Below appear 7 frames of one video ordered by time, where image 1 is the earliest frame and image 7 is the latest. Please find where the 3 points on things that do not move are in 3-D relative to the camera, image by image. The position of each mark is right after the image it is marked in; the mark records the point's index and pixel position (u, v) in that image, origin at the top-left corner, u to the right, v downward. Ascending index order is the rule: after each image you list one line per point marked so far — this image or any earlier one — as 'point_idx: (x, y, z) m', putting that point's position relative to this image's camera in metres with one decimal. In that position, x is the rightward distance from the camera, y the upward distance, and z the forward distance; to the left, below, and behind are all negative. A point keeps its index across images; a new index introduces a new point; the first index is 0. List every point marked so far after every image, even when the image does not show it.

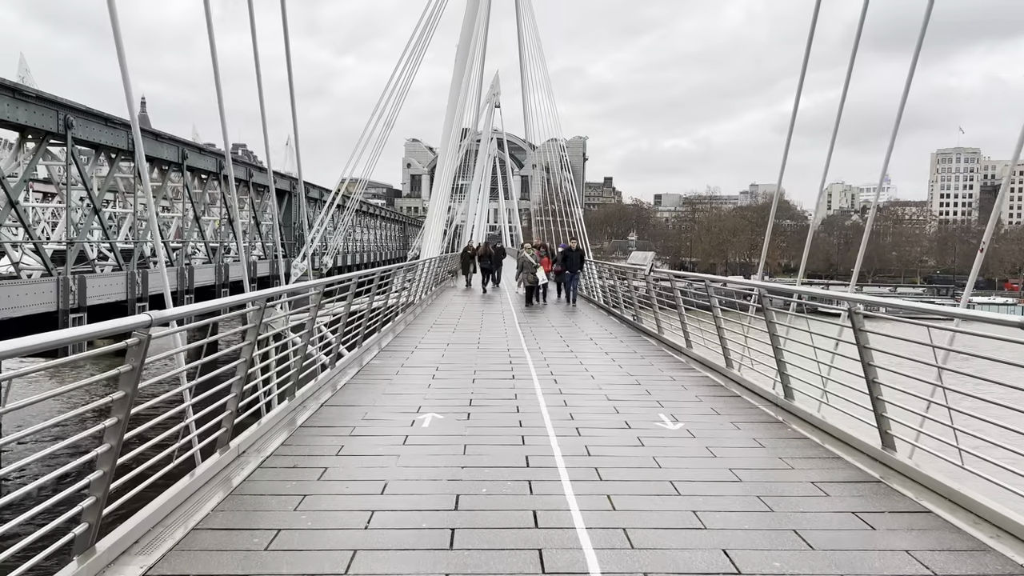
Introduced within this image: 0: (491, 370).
0: (-0.3, -0.9, +8.8) m
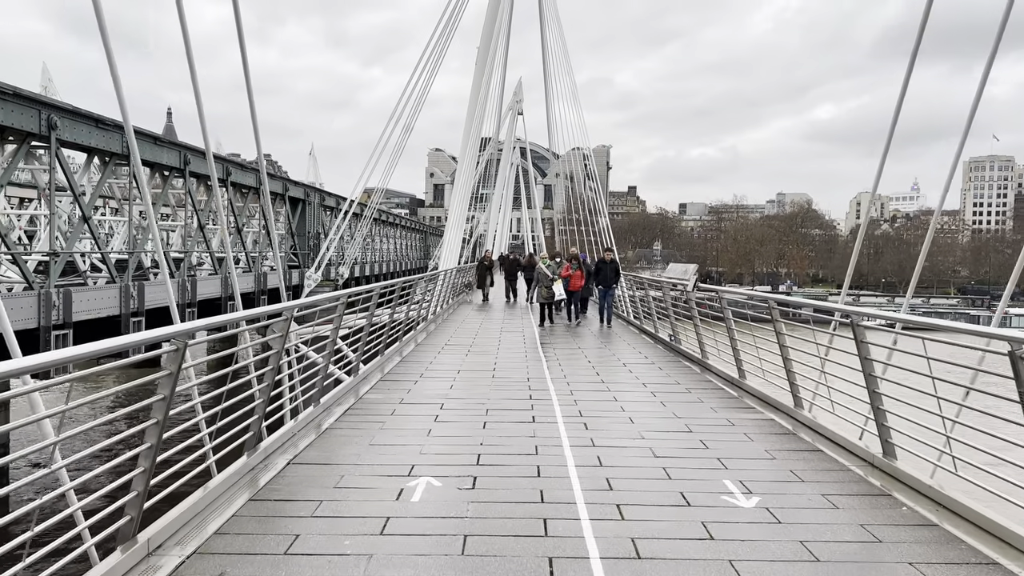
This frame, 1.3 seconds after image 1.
0: (0.0, -1.1, +8.3) m
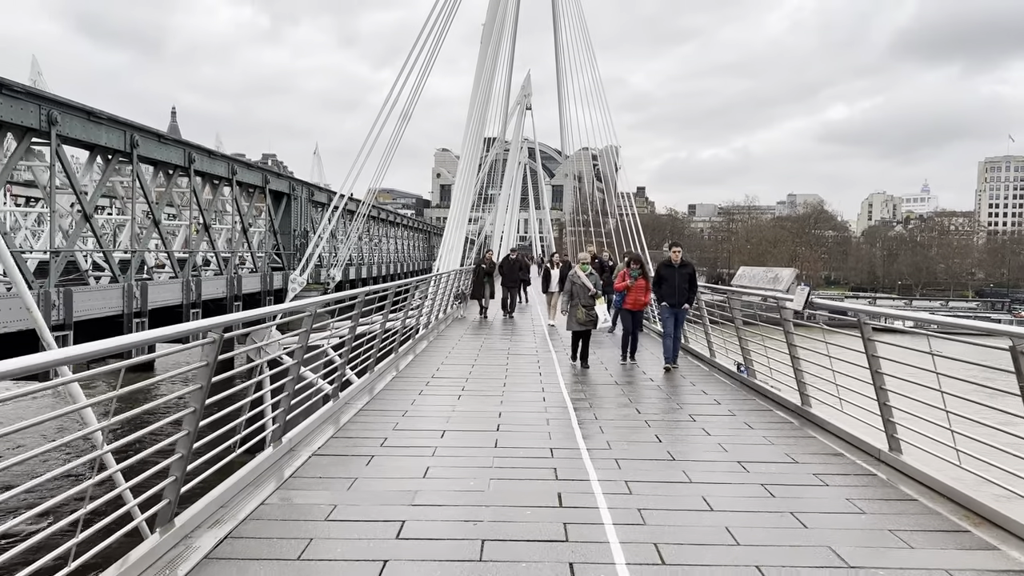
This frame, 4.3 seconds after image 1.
0: (+0.1, -1.1, +7.1) m
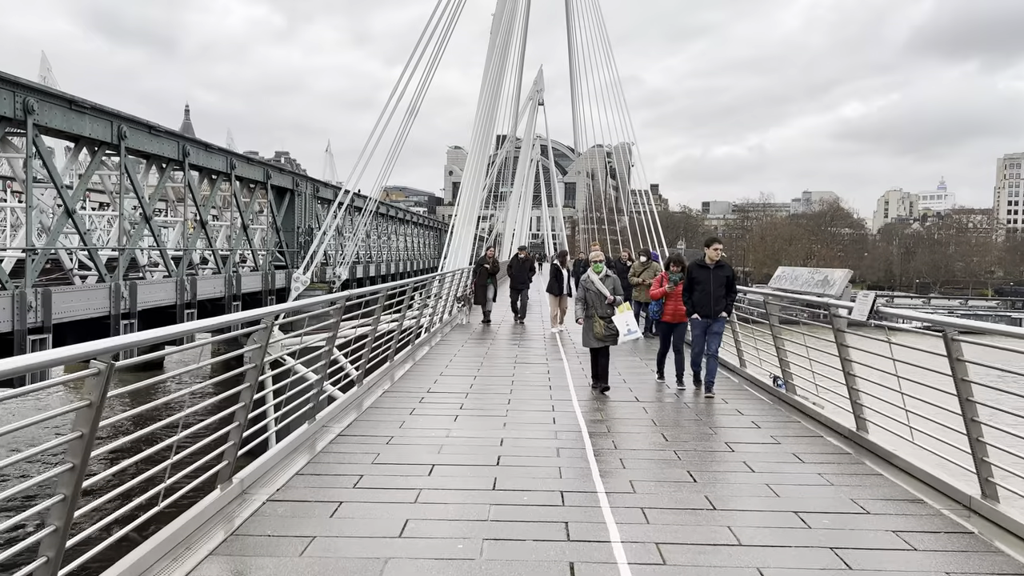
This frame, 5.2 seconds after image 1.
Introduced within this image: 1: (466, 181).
0: (+0.1, -1.1, +6.8) m
1: (-0.9, +2.3, +16.8) m
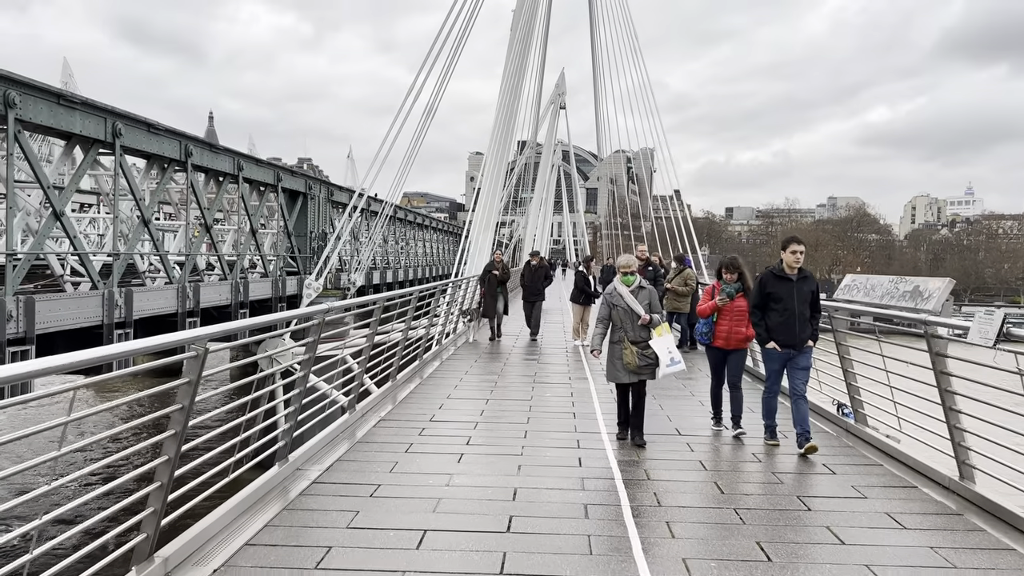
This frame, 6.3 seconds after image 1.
0: (+0.3, -1.2, +6.3) m
1: (-0.5, +2.1, +16.5) m
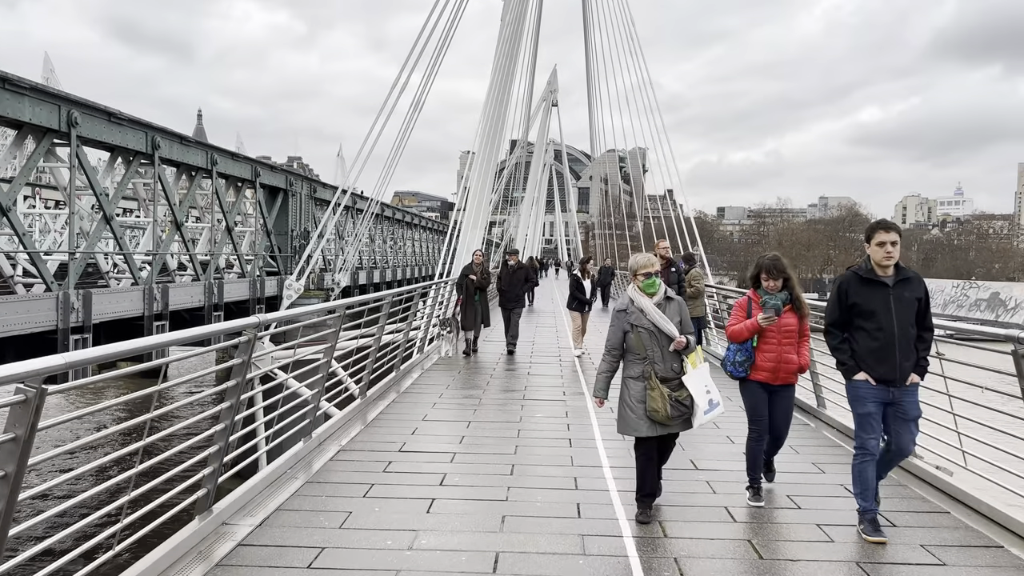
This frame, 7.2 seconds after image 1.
0: (+0.2, -1.2, +6.0) m
1: (-0.7, +2.1, +16.1) m
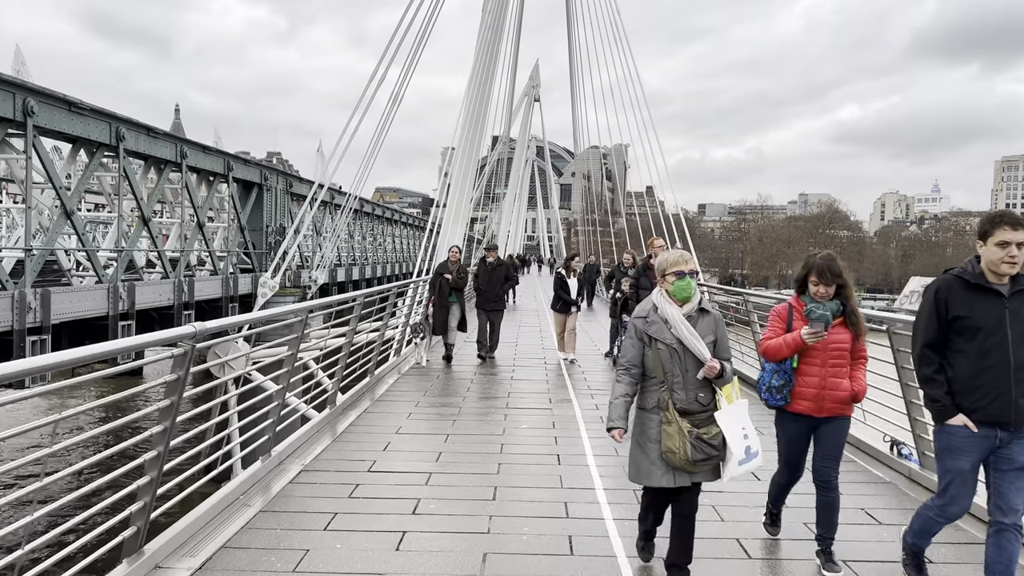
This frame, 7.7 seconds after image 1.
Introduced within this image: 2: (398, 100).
0: (+0.1, -1.2, +5.8) m
1: (-1.0, +2.2, +15.8) m
2: (-1.8, +3.1, +13.1) m
